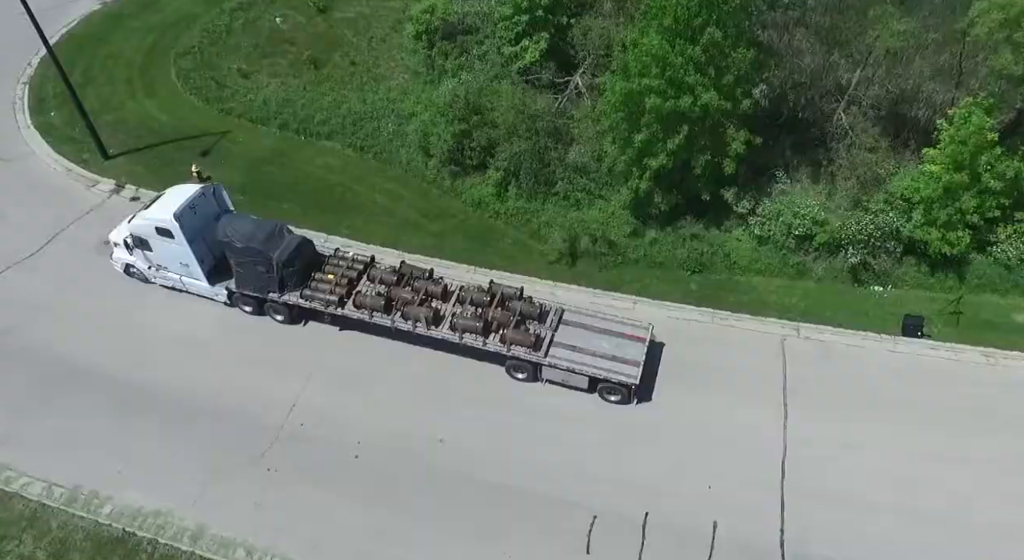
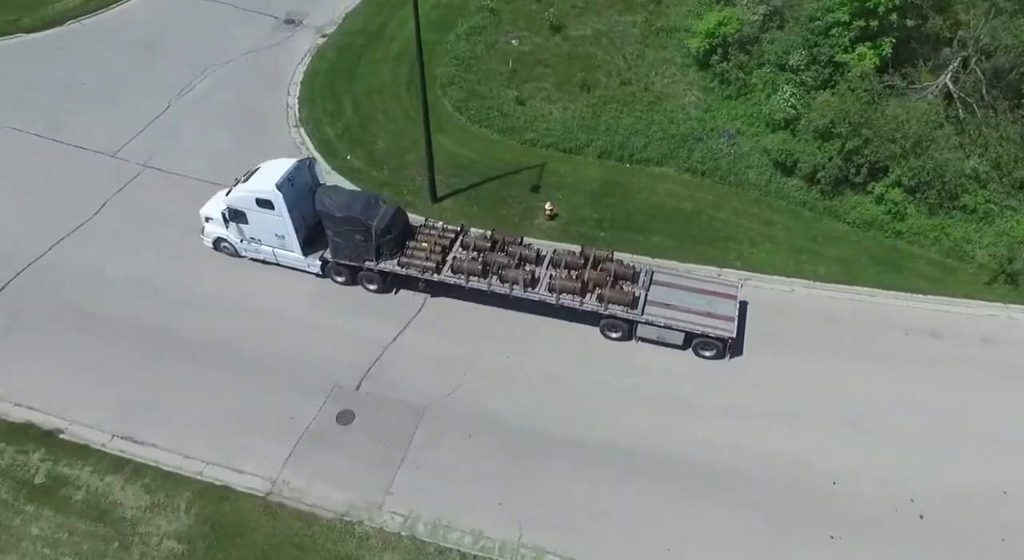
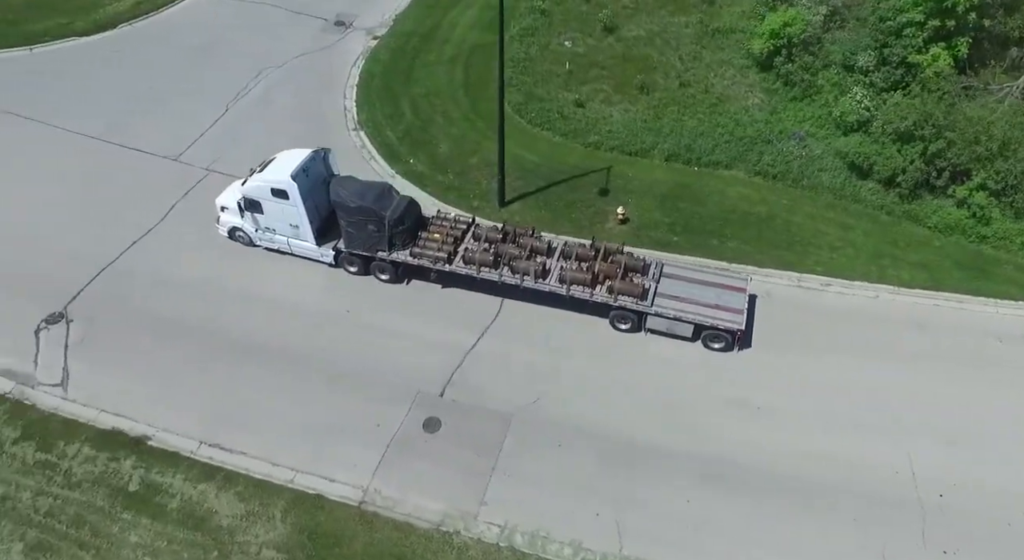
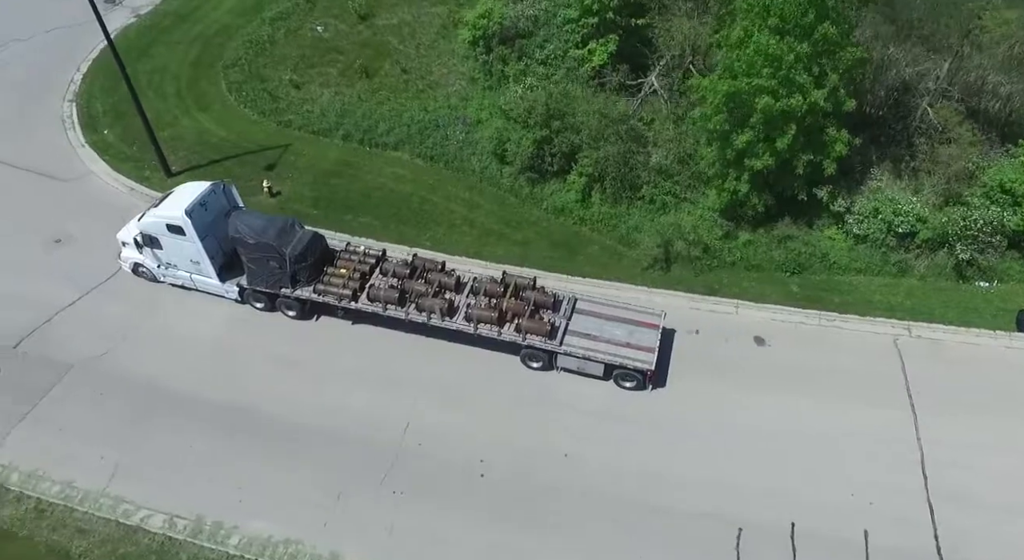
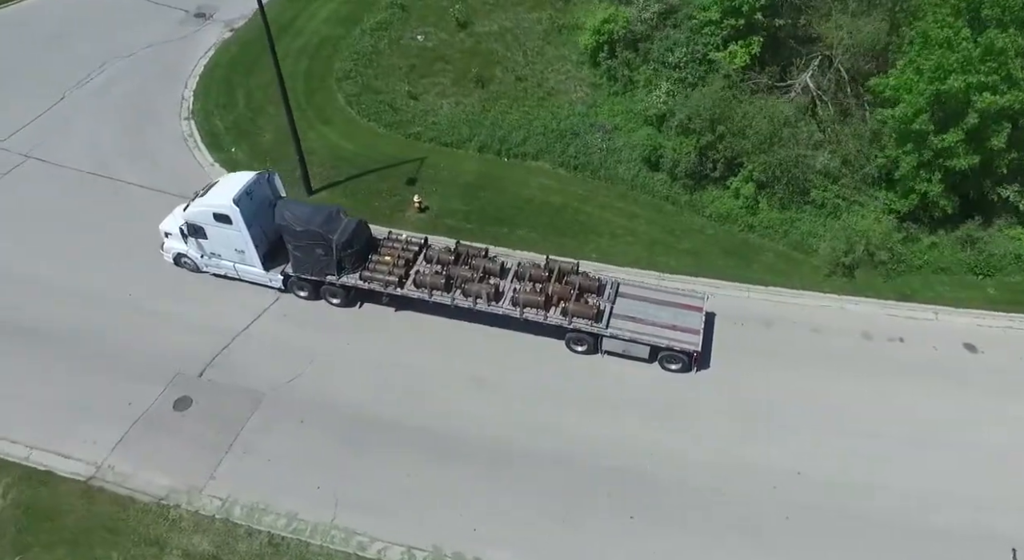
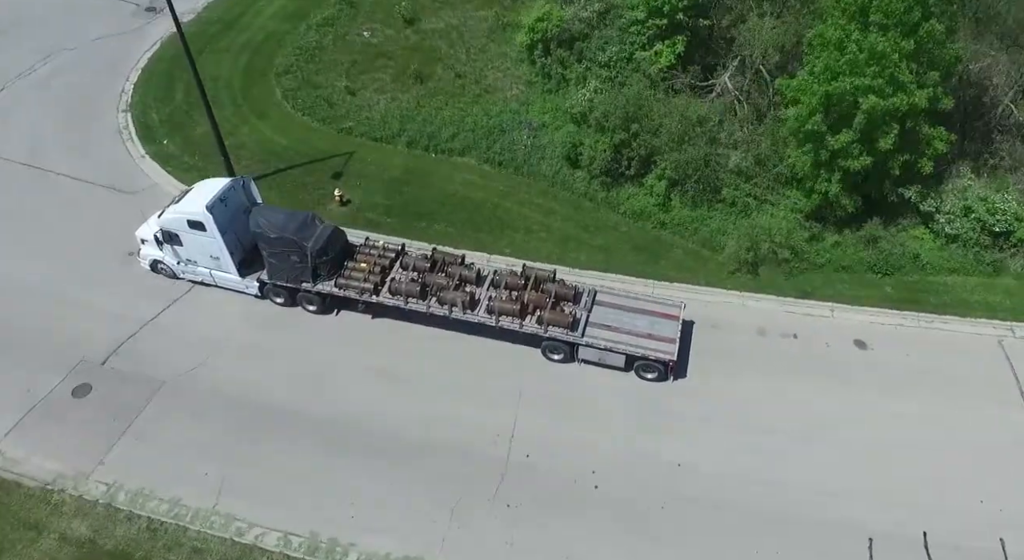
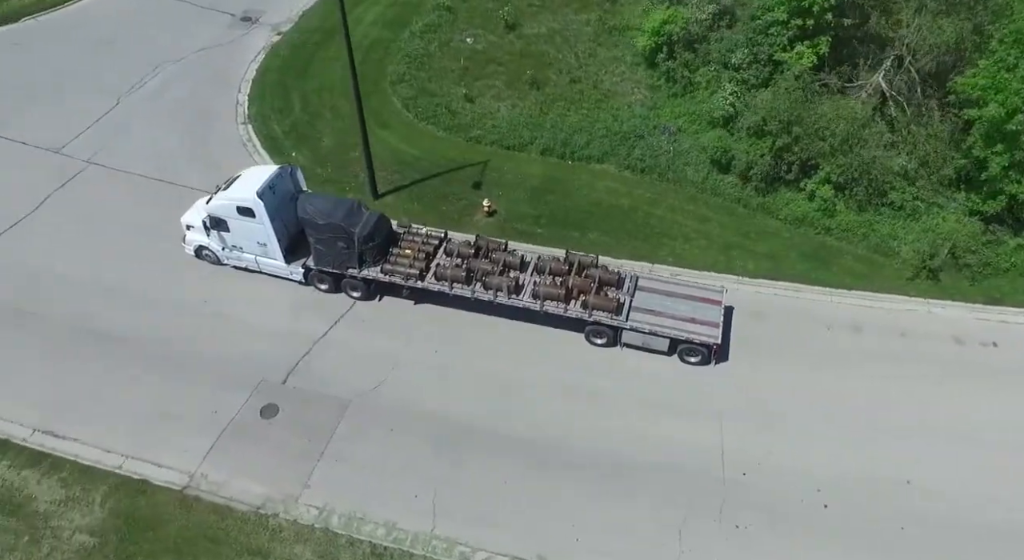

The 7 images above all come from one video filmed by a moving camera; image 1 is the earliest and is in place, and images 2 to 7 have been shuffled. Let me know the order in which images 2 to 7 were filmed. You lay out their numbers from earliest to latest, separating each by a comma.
4, 6, 5, 7, 2, 3
